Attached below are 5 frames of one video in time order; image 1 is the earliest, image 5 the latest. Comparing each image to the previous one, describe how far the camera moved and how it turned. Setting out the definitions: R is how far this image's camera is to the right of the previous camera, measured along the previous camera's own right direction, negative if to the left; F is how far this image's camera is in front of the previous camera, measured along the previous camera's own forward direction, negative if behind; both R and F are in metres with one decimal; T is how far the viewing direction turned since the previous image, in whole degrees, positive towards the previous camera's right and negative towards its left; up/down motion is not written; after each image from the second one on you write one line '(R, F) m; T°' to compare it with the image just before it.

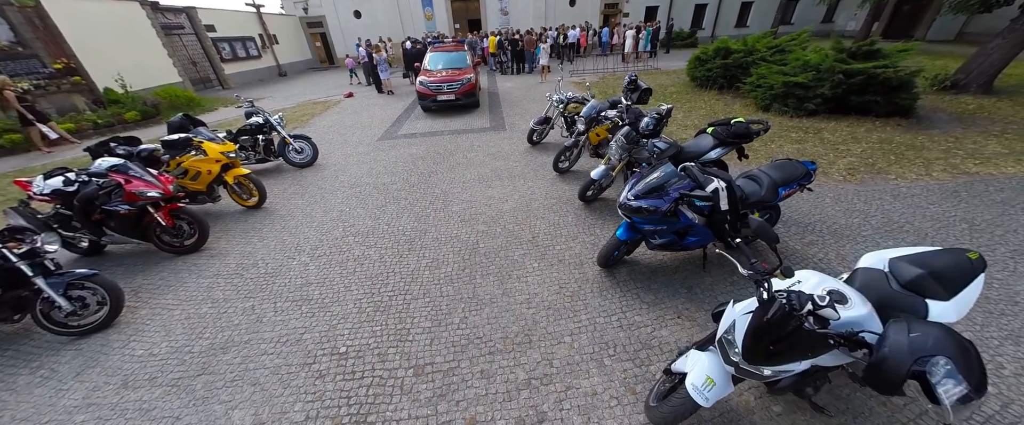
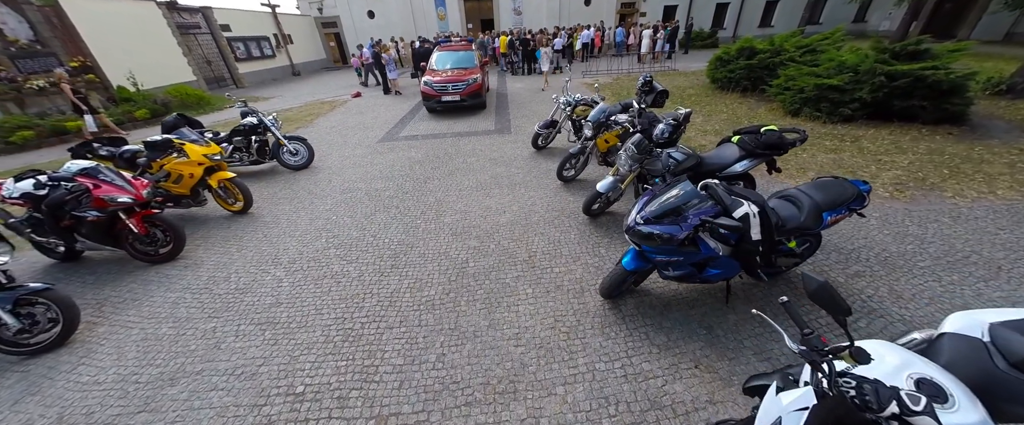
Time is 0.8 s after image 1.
(+0.2, +0.4) m; -2°
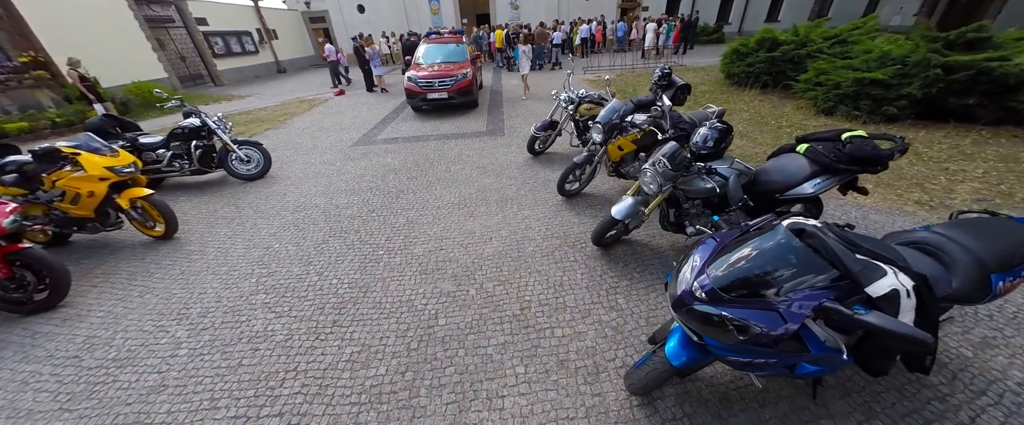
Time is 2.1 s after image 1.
(+0.1, +0.9) m; 0°
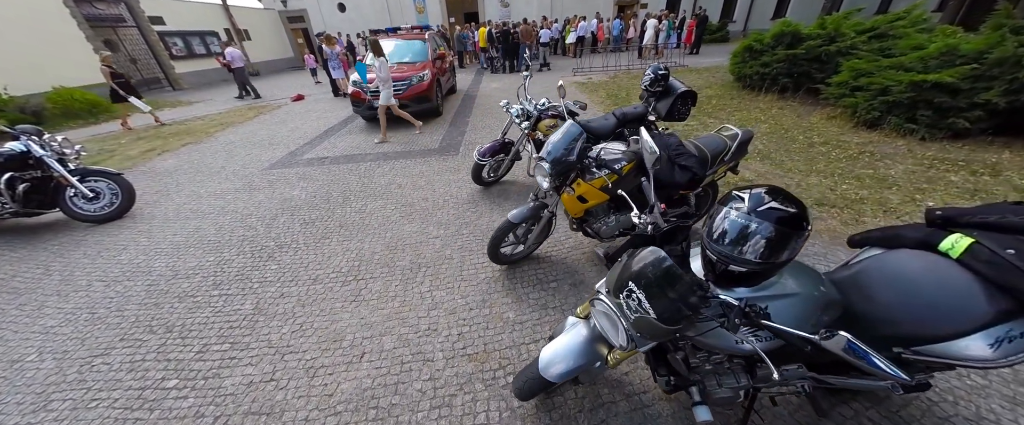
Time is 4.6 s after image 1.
(+0.7, +1.4) m; 0°
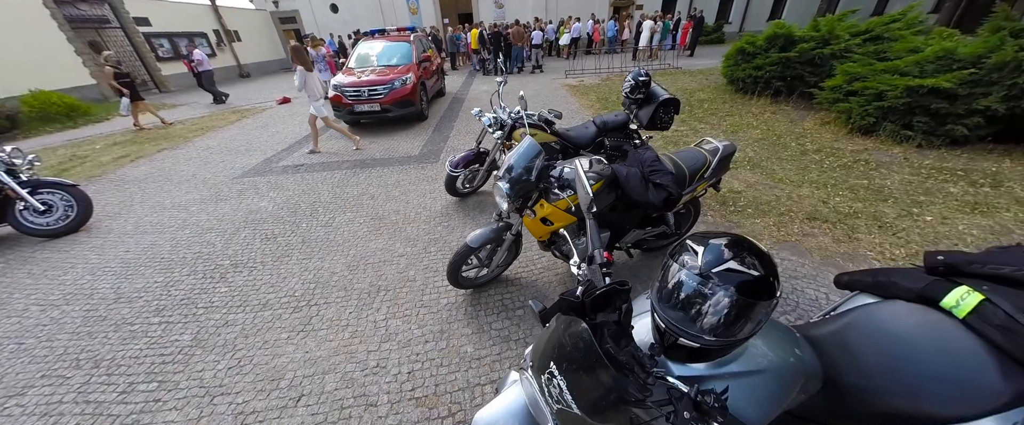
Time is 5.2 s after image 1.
(+0.2, +0.2) m; 0°
